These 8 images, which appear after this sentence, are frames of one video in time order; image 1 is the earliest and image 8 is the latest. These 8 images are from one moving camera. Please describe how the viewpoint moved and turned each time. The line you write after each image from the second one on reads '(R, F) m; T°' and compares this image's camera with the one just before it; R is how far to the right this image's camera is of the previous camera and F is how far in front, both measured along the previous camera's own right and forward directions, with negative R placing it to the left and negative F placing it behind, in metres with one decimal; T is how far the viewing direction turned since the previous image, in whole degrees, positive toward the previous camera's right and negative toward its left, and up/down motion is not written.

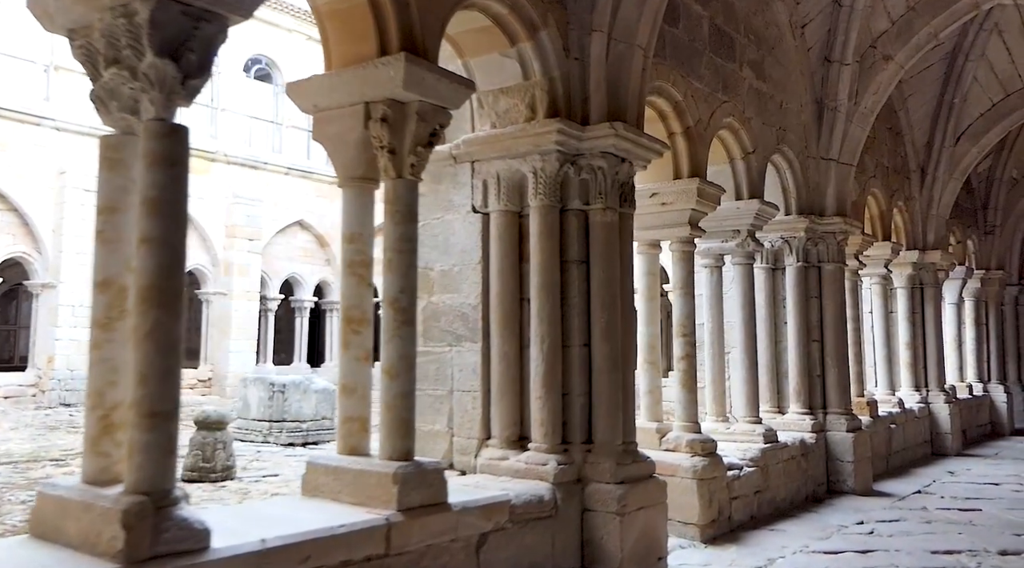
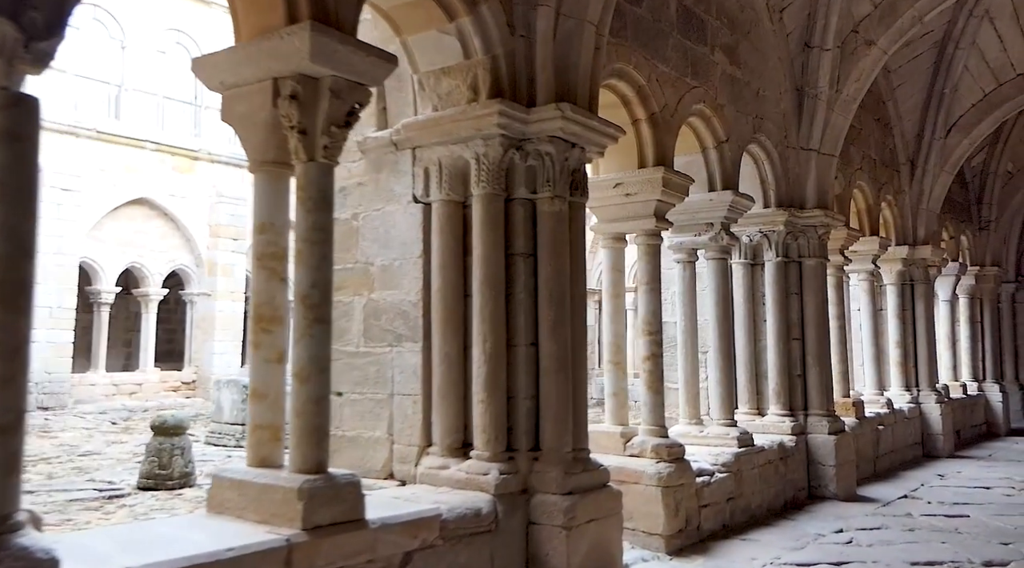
(+0.2, +0.3) m; 0°
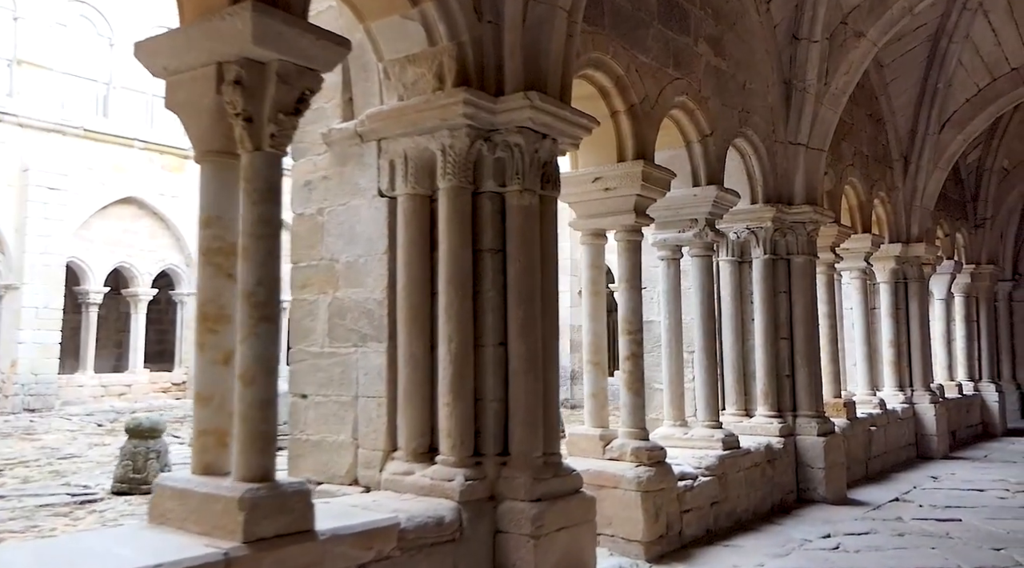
(+0.1, +0.1) m; 0°
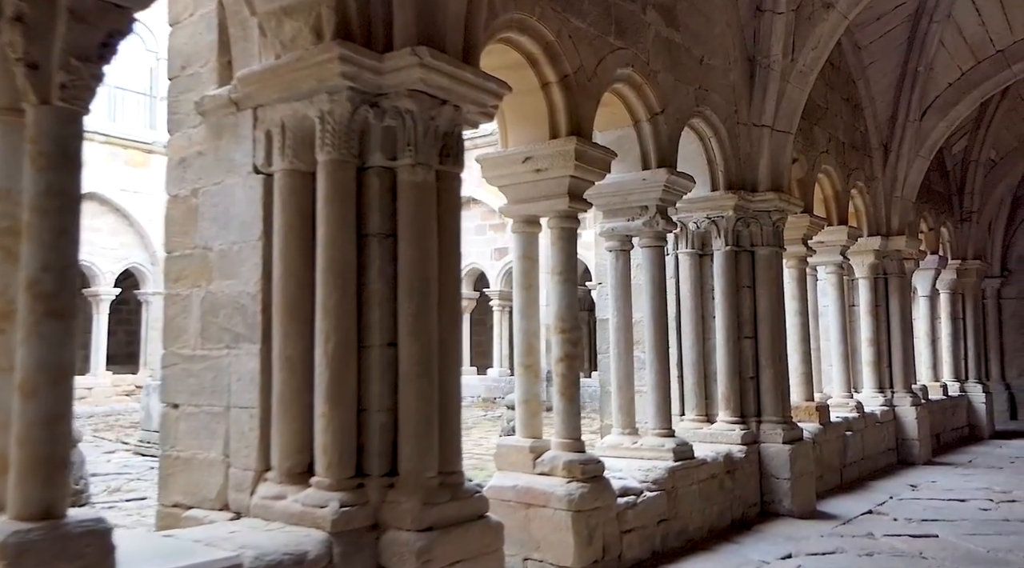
(+0.3, +0.5) m; 0°
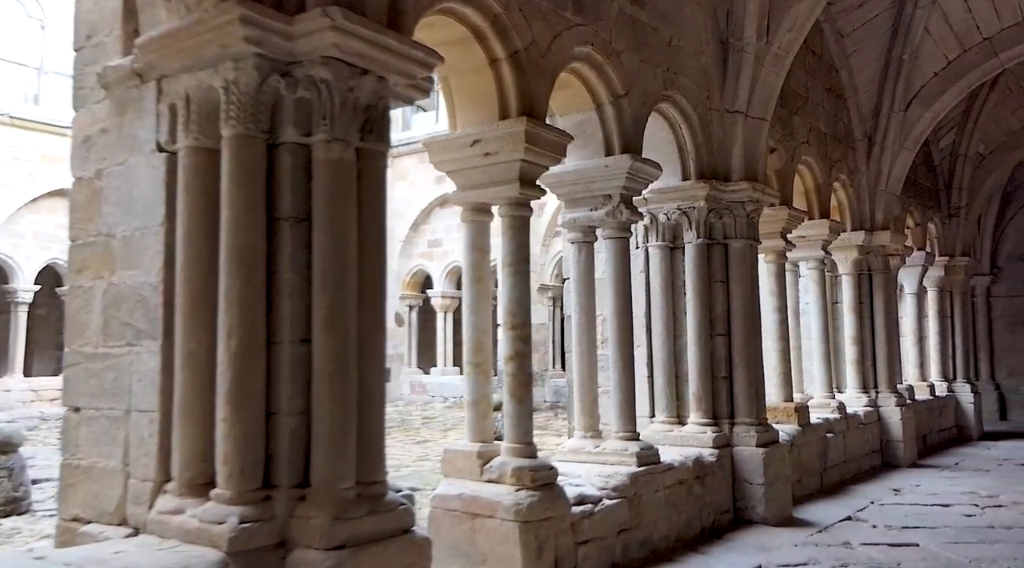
(+0.2, +0.3) m; 0°
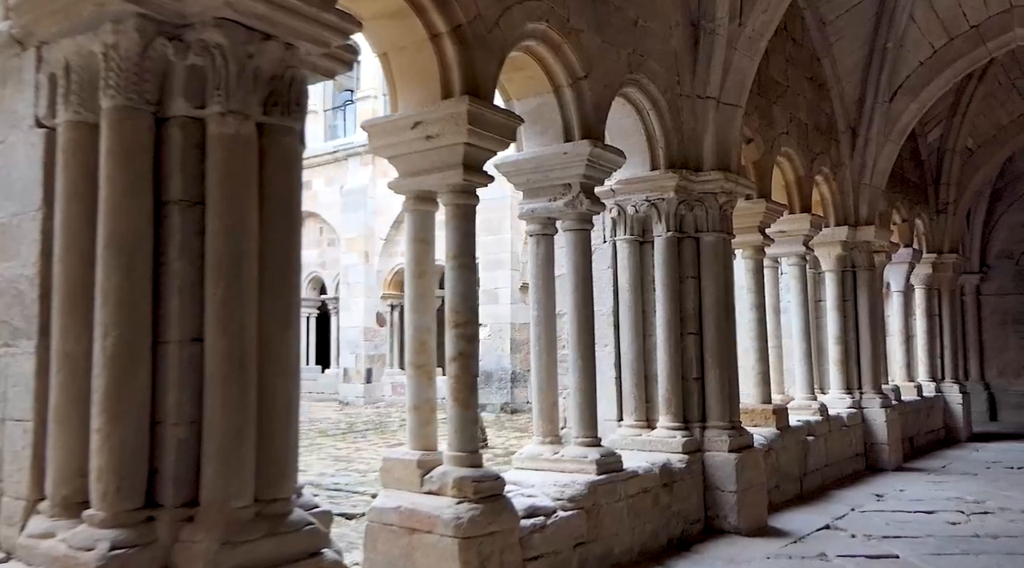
(+0.2, +0.3) m; 0°
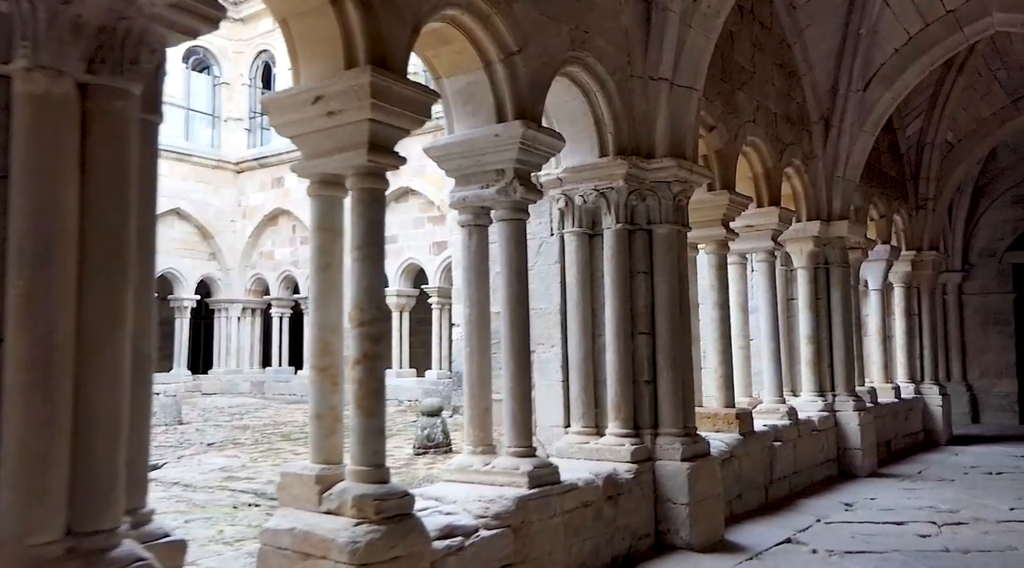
(+0.2, +0.3) m; +1°
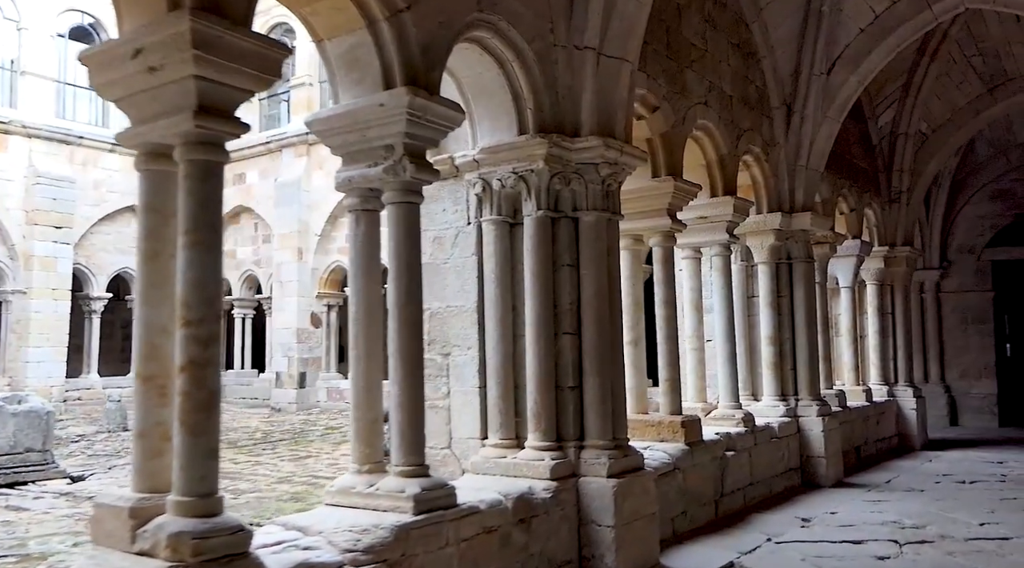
(+0.3, +0.5) m; +1°
